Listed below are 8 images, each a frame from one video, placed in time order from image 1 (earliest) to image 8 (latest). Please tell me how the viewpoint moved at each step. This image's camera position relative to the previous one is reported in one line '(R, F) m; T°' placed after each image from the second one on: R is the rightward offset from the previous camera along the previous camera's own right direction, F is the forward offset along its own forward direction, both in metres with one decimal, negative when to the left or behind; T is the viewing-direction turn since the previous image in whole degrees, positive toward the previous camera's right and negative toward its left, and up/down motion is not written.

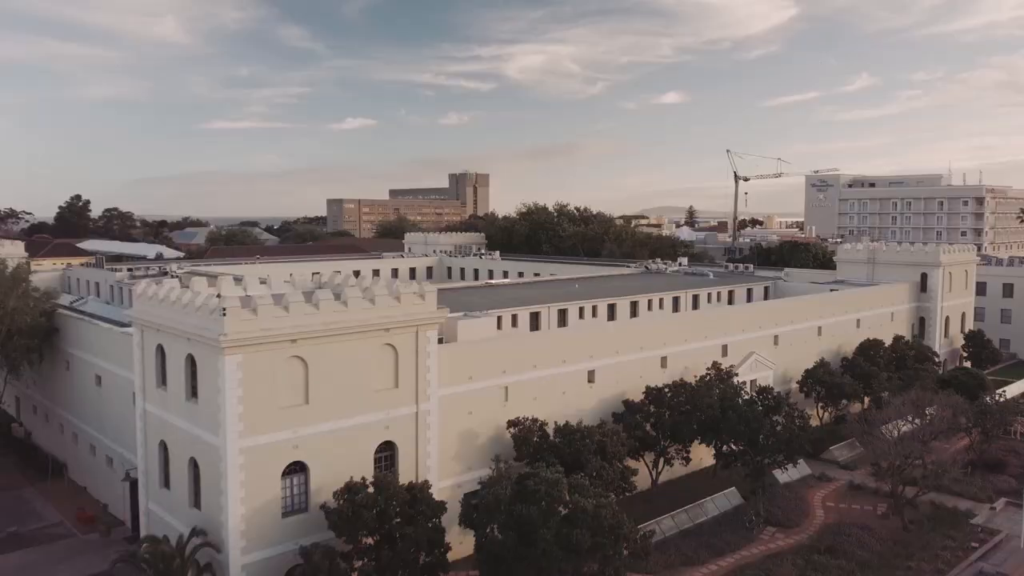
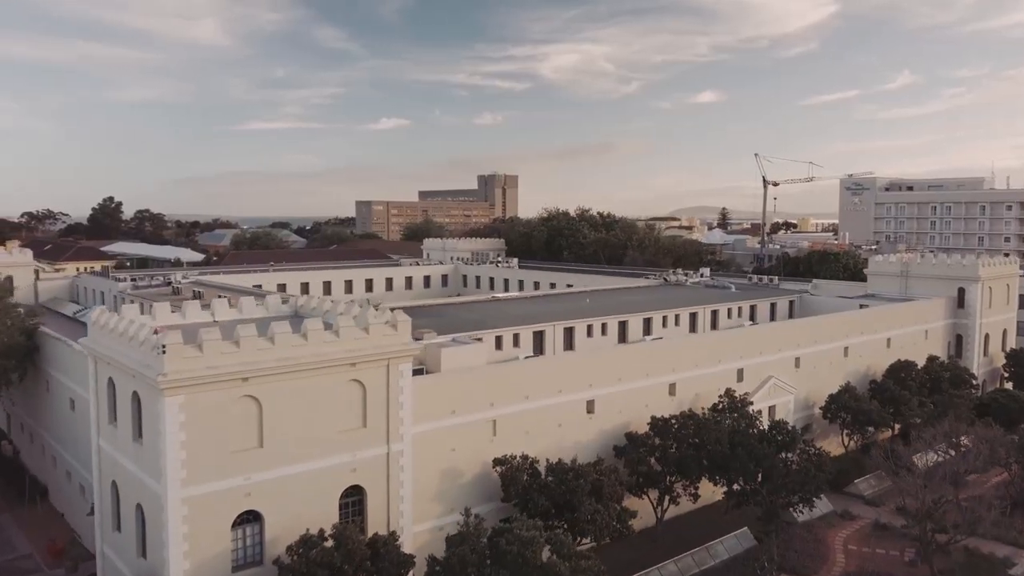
(+1.1, +1.7) m; -2°
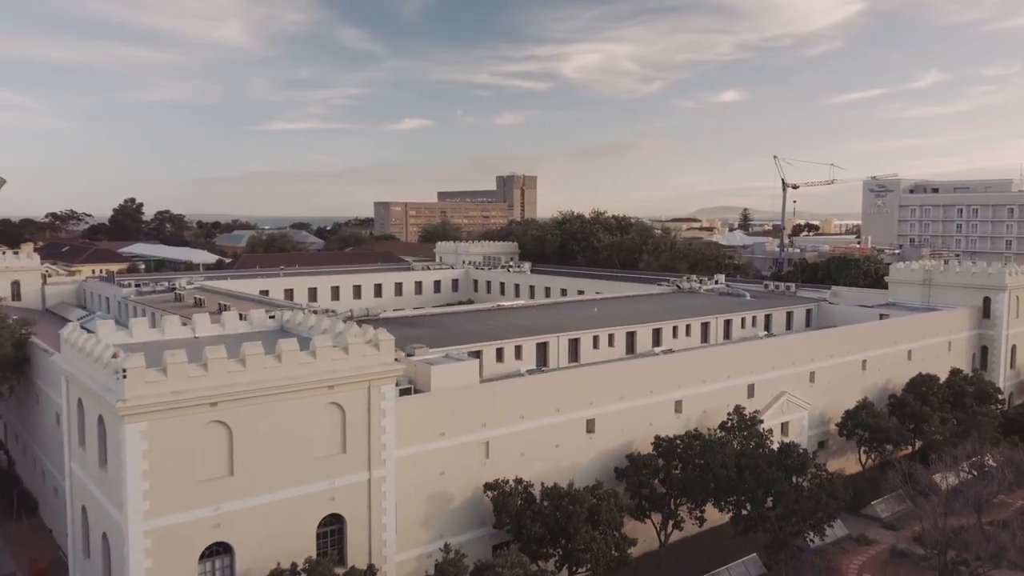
(+0.6, +1.0) m; -1°
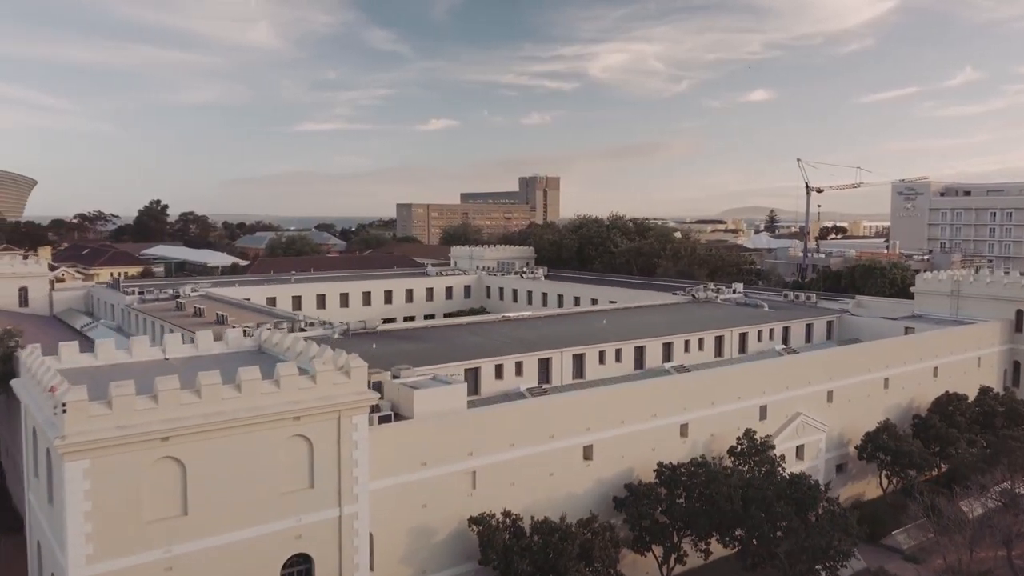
(+0.8, +1.2) m; -2°
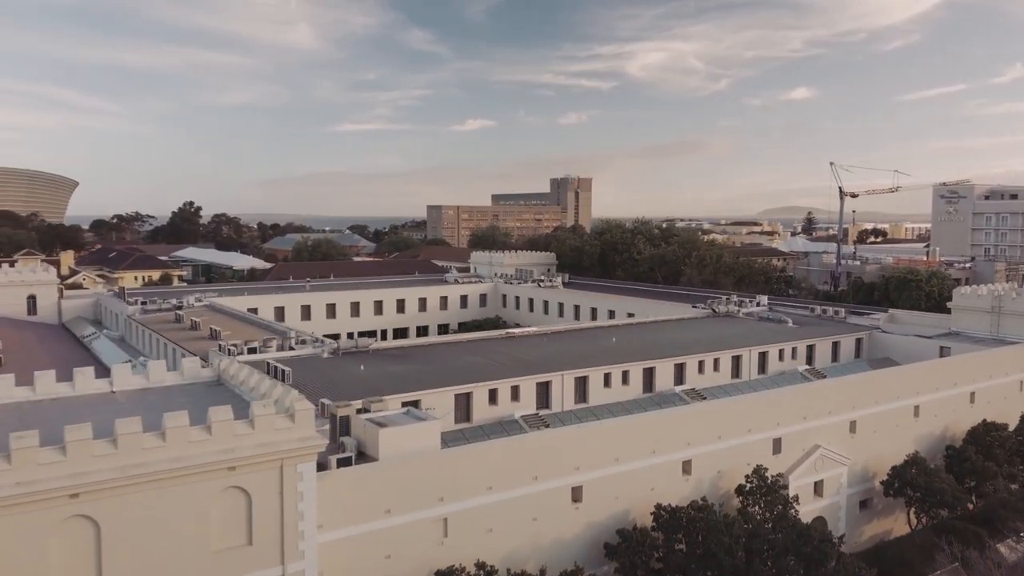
(+1.2, +1.7) m; -3°
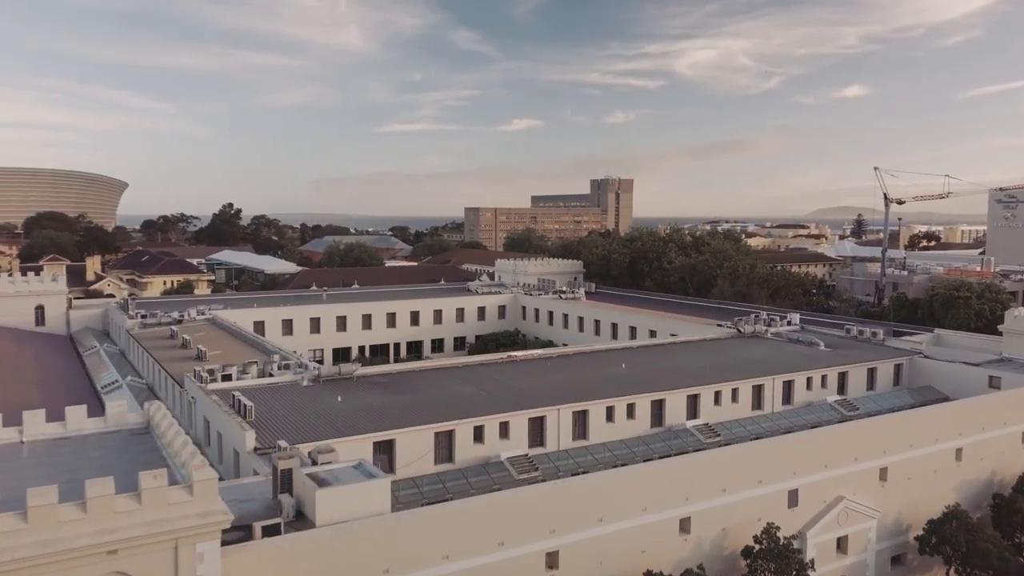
(+1.5, +2.3) m; -3°
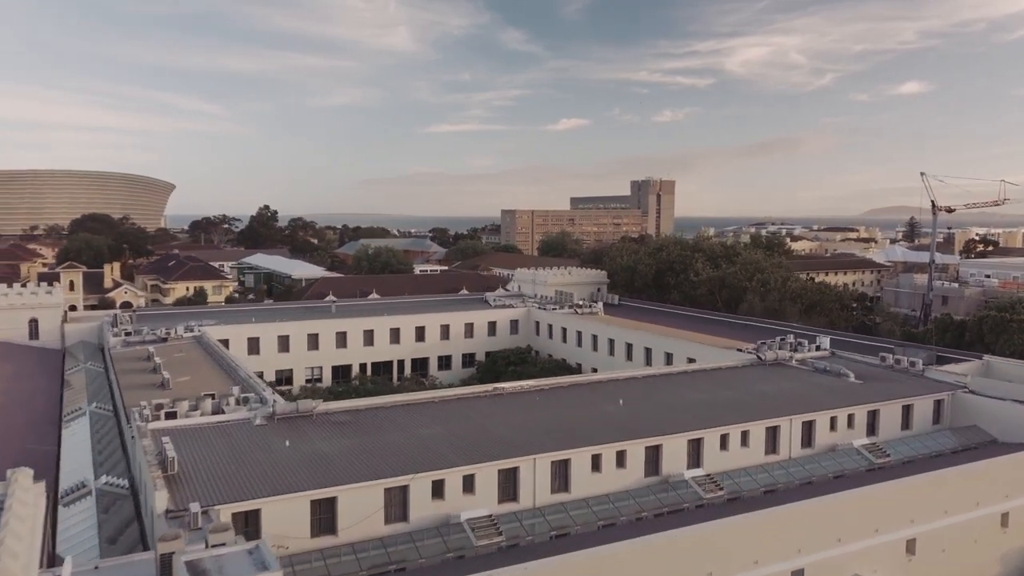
(+1.9, +2.9) m; -3°
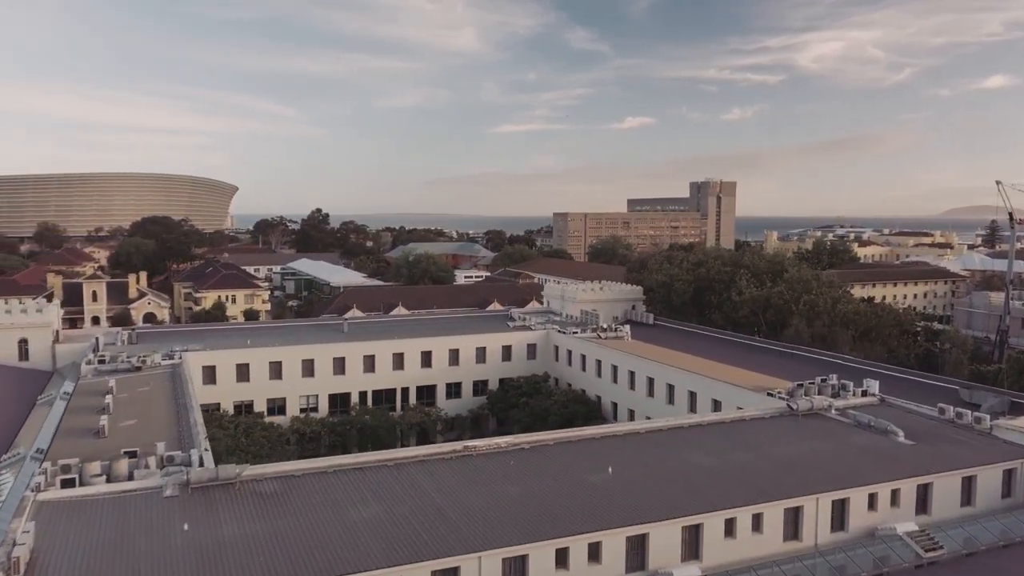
(+2.5, +4.1) m; -5°
